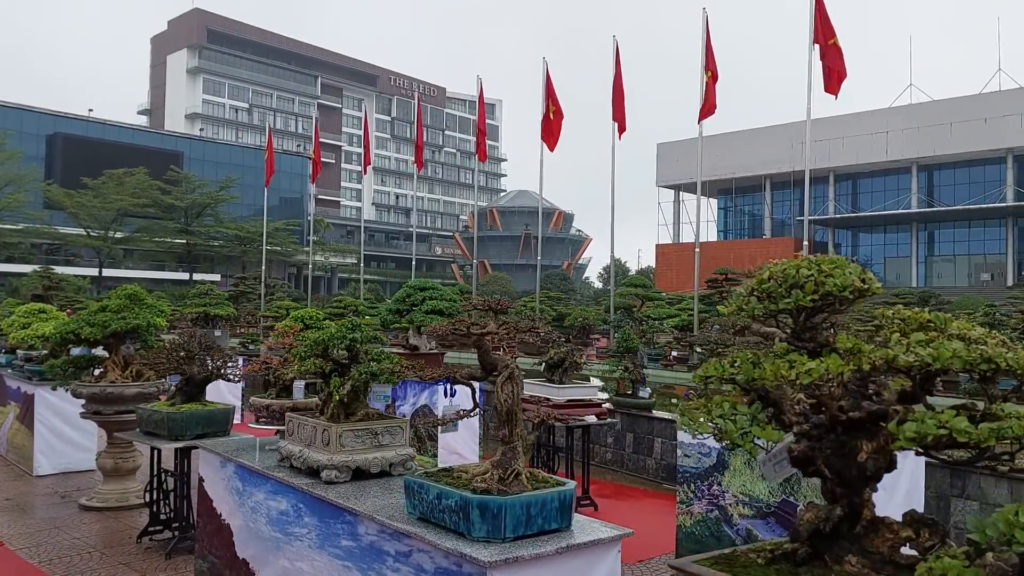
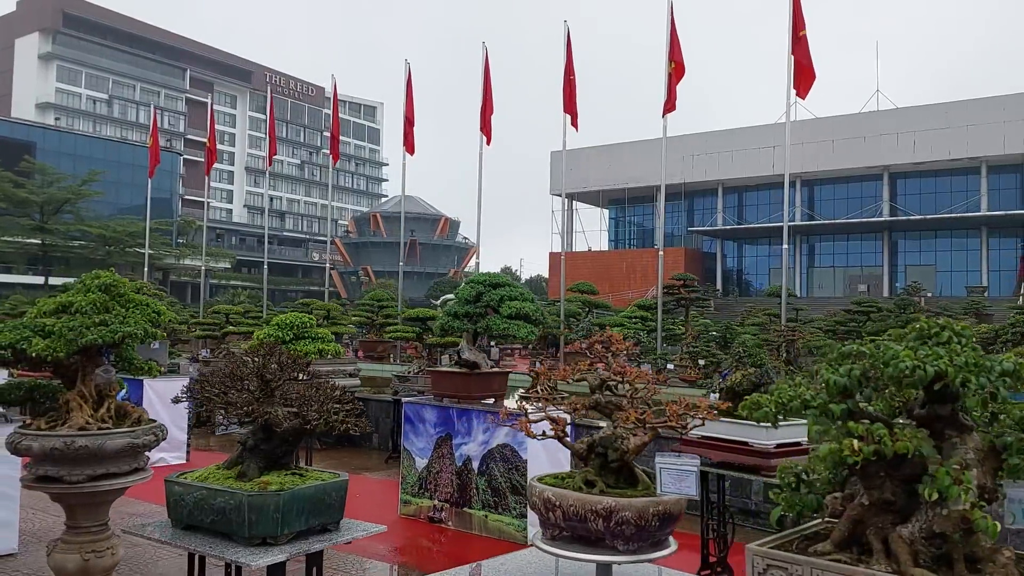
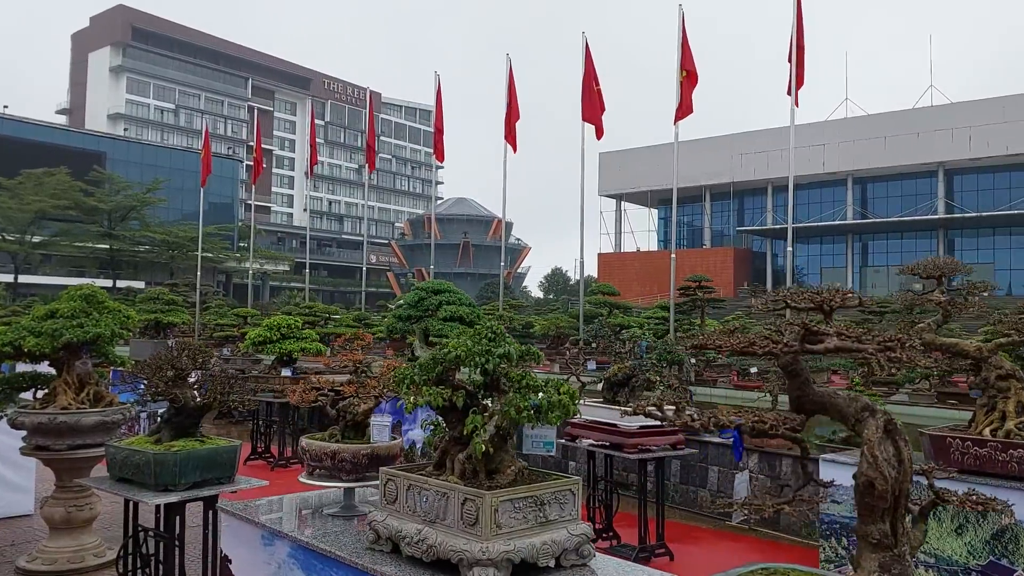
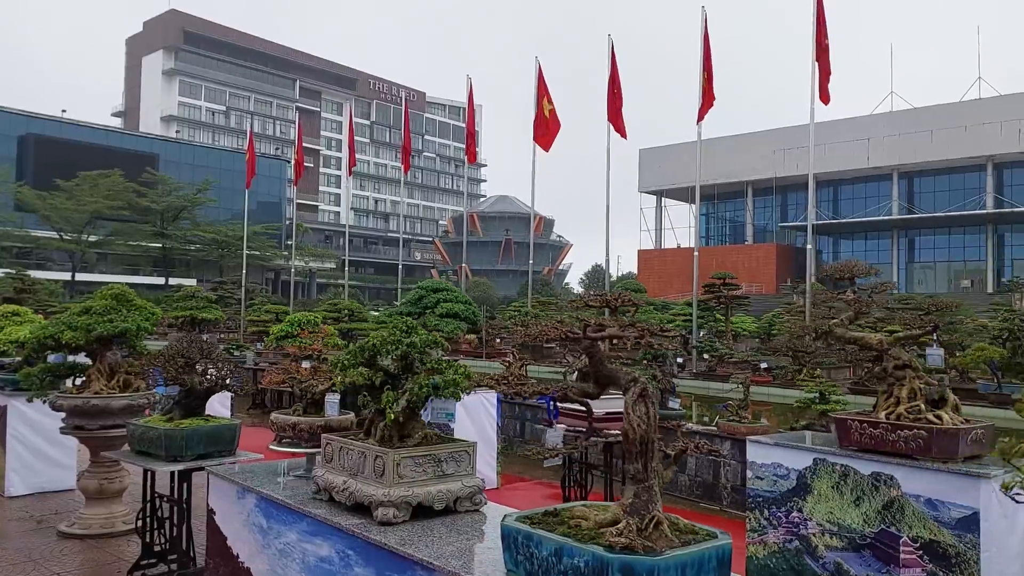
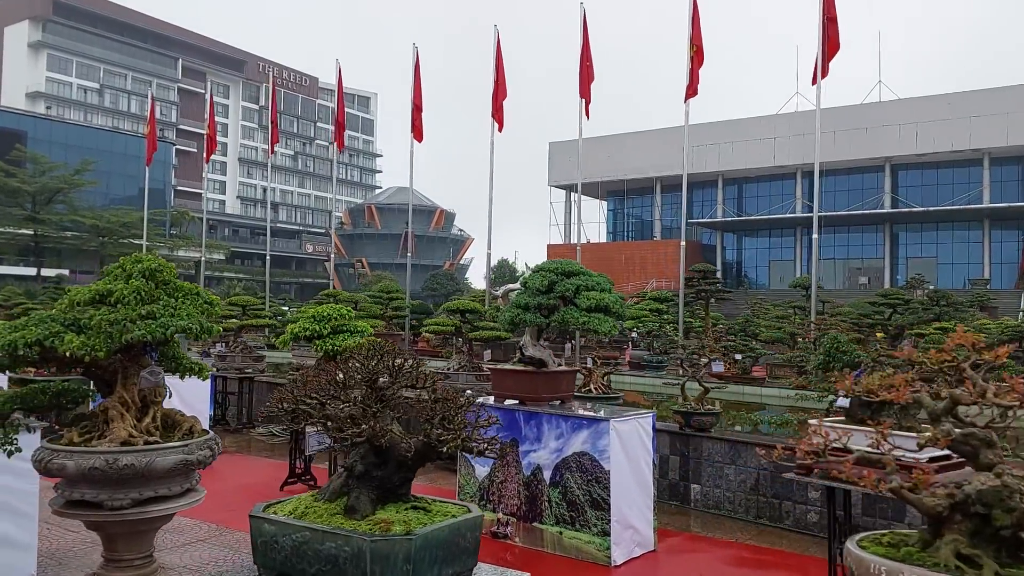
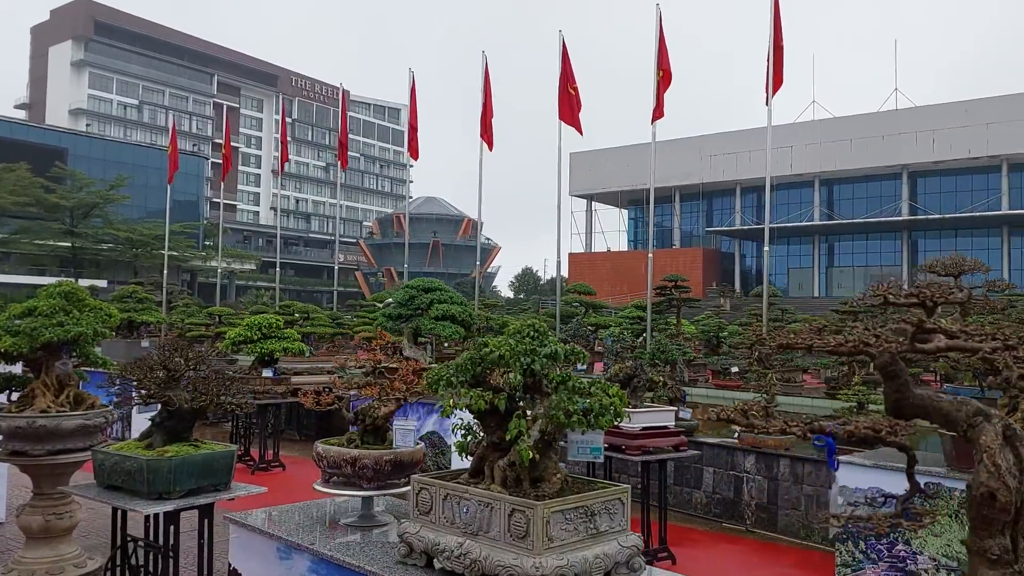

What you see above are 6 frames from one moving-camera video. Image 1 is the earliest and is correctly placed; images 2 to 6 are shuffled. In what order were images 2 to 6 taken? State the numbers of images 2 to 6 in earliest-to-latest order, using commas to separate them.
4, 3, 6, 2, 5
